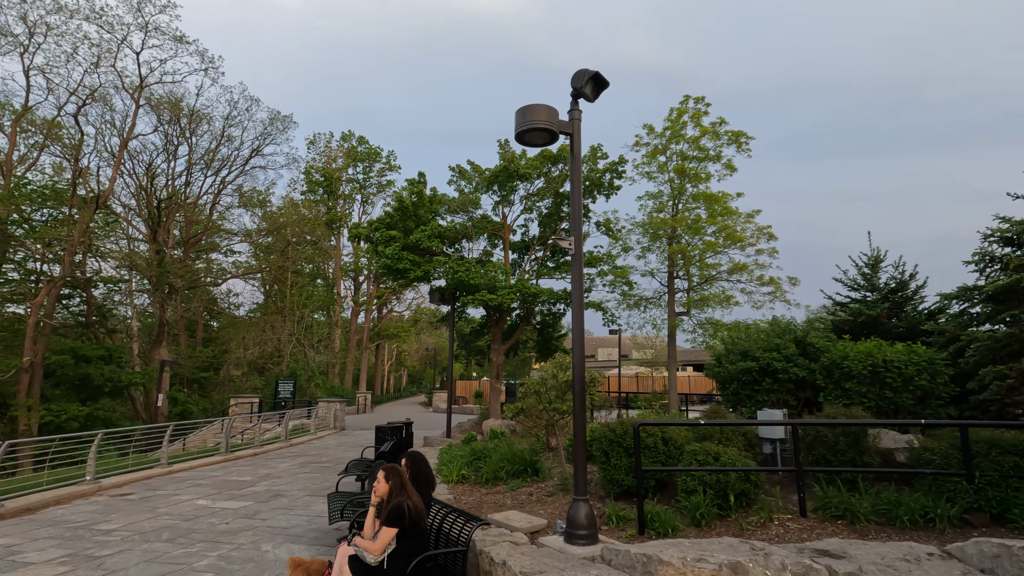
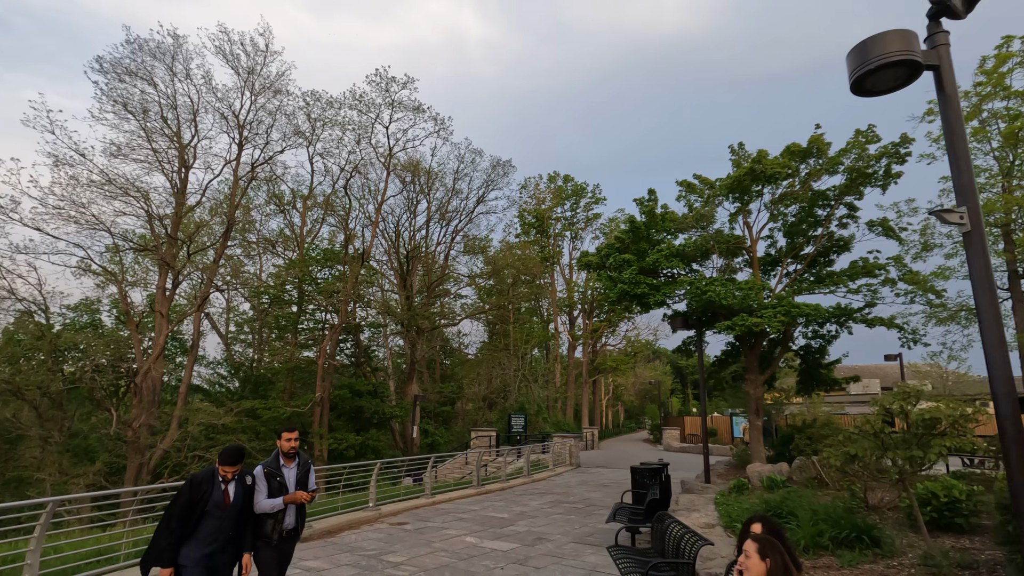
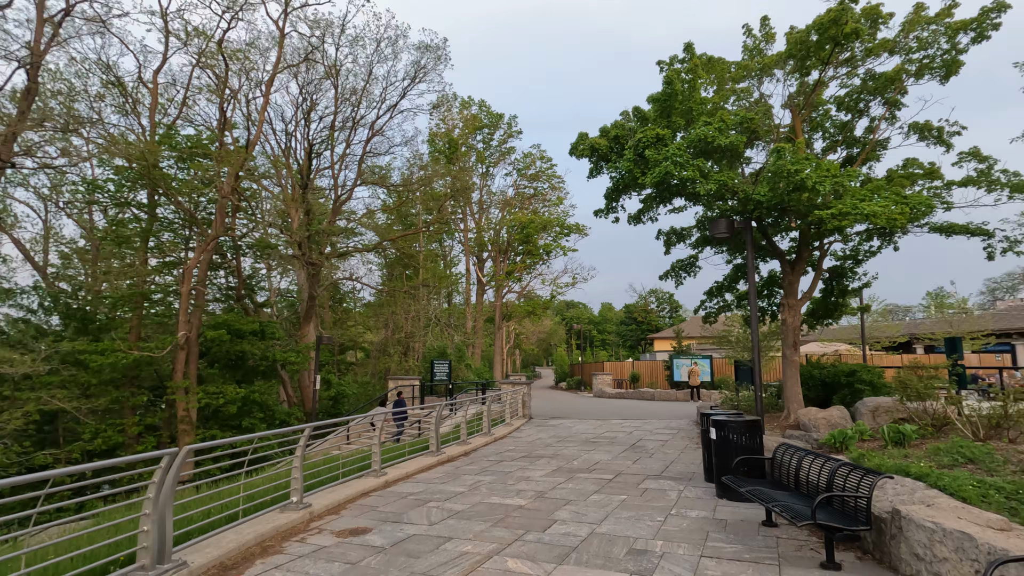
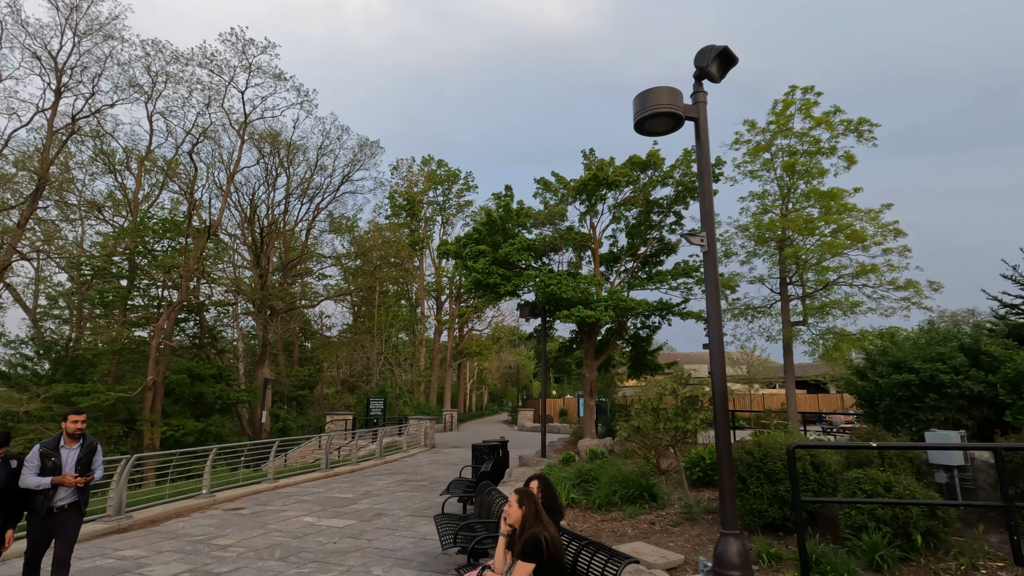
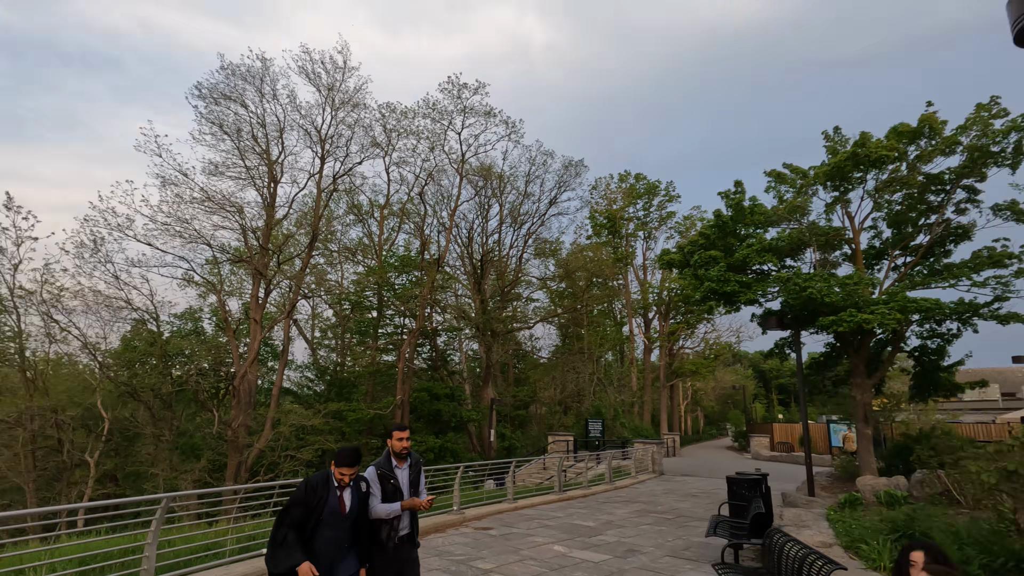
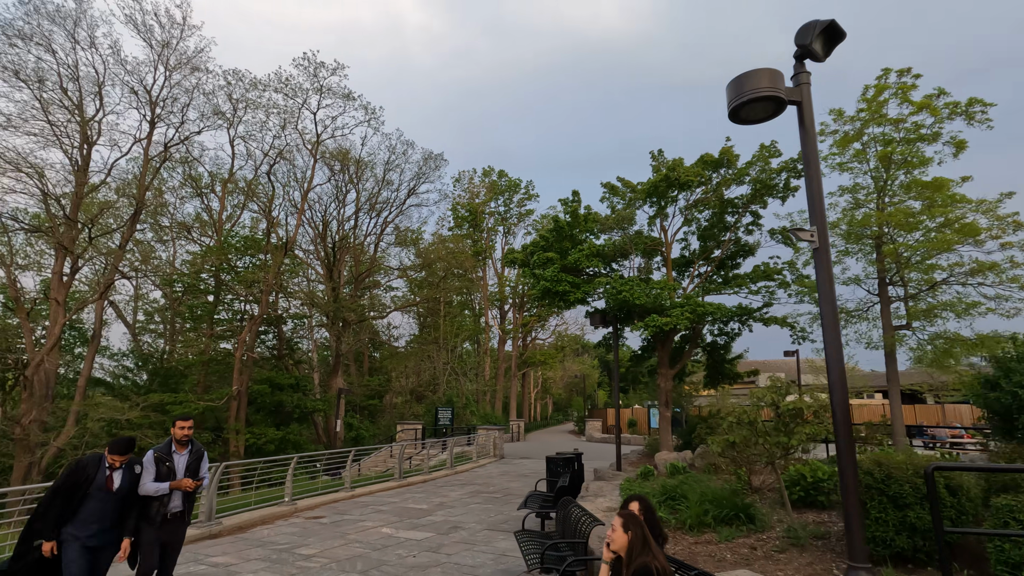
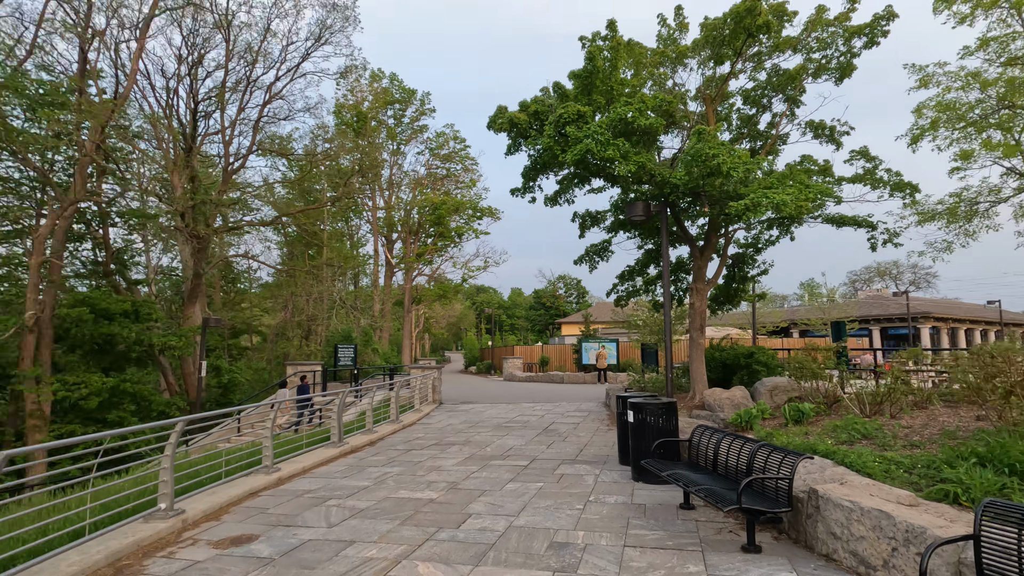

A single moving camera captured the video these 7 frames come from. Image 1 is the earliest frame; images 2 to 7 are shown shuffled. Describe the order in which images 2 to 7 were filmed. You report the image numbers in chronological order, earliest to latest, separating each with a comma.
4, 6, 2, 5, 3, 7
